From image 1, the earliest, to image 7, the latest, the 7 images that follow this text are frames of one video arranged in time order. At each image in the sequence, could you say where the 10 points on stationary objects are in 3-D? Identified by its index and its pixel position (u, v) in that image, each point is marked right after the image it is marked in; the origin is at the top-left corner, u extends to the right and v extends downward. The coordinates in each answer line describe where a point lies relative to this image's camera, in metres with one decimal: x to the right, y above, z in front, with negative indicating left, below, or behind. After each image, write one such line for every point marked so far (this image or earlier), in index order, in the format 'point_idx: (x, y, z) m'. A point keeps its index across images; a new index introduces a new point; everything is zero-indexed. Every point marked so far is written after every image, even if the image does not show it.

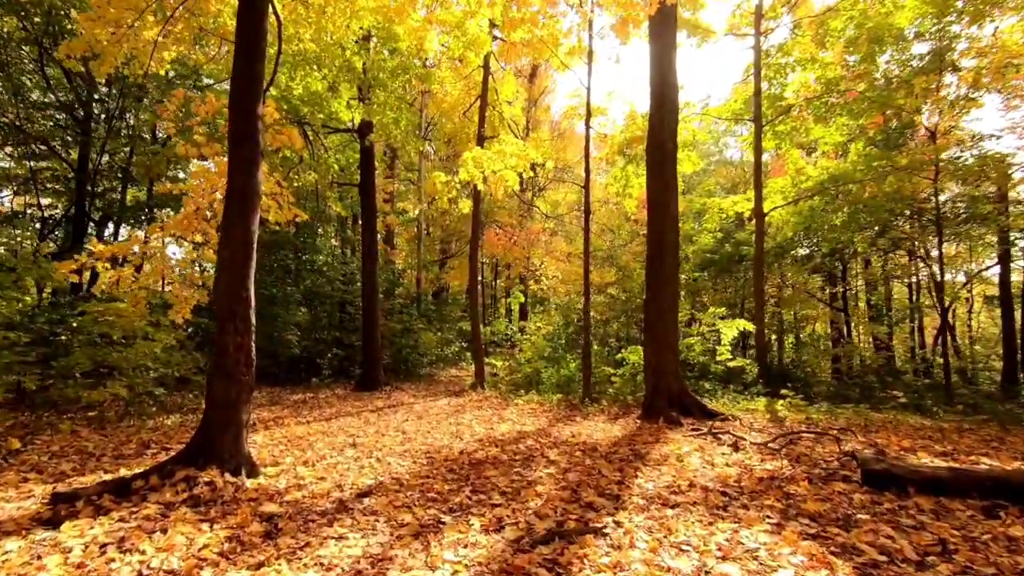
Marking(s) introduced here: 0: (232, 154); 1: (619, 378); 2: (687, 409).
0: (-2.5, +1.2, +4.4) m
1: (+2.3, -2.0, +10.9) m
2: (+2.8, -2.0, +8.1) m
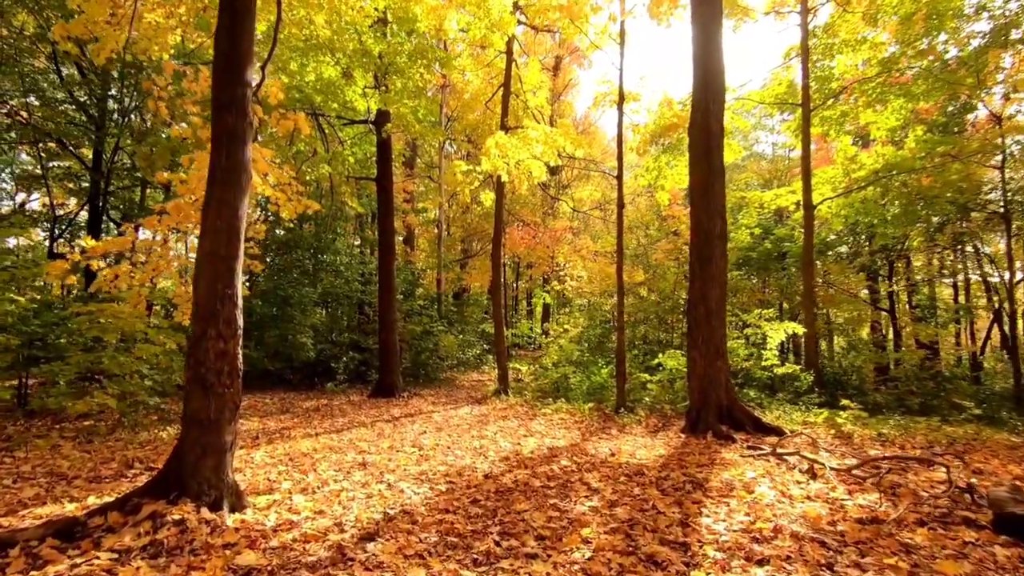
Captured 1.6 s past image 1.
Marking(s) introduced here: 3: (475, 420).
0: (-2.2, +1.2, +3.8) m
1: (+2.9, -2.0, +10.0) m
2: (+3.2, -1.9, +7.2) m
3: (-0.6, -2.2, +8.3) m
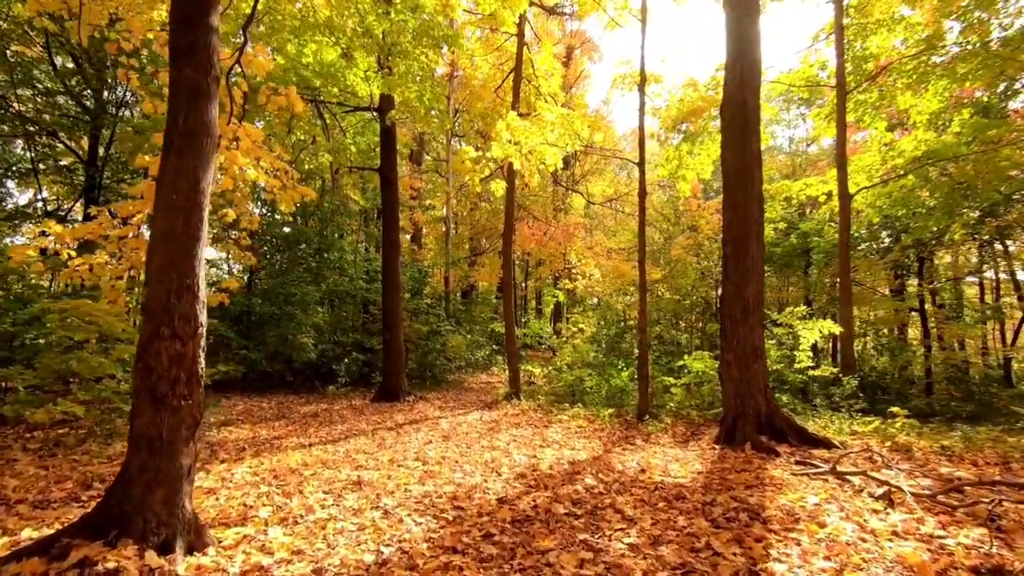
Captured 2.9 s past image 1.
0: (-2.1, +1.3, +3.1) m
1: (+3.1, -1.9, +9.3) m
2: (+3.4, -1.9, +6.4) m
3: (-0.4, -2.1, +7.6) m
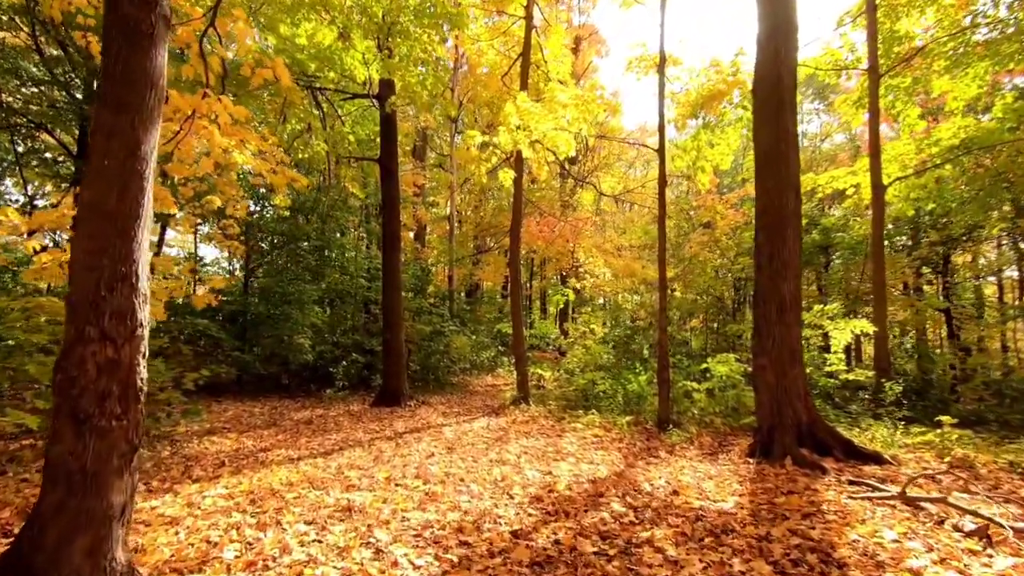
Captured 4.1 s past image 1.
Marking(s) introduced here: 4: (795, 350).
0: (-2.0, +1.4, +2.5) m
1: (+3.3, -1.8, +8.6) m
2: (+3.6, -1.8, +5.8) m
3: (-0.3, -2.1, +7.0) m
4: (+3.4, -0.8, +6.0) m
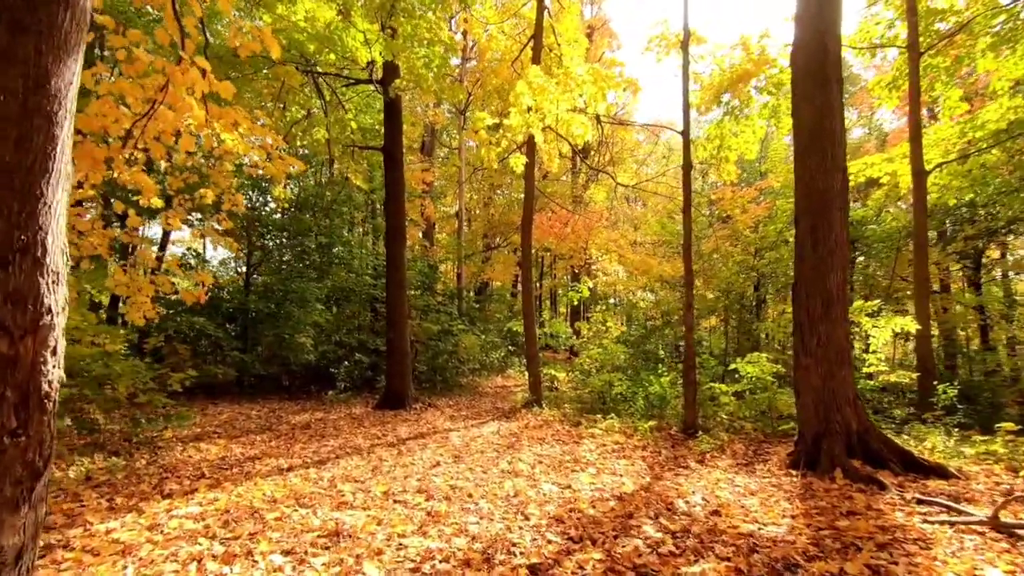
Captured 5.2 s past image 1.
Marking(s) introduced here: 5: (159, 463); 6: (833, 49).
0: (-1.9, +1.4, +1.9) m
1: (+3.5, -1.8, +8.0) m
2: (+3.7, -1.7, +5.1) m
3: (-0.1, -2.0, +6.4) m
4: (+3.5, -0.7, +5.3) m
5: (-3.5, -1.7, +5.0) m
6: (+3.6, +2.7, +5.6) m
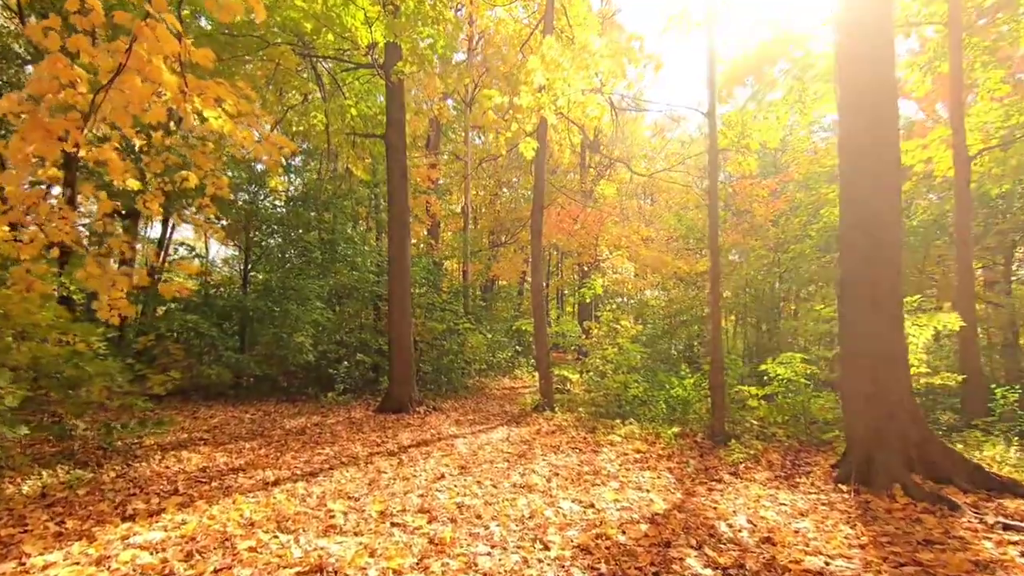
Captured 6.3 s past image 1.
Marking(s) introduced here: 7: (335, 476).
0: (-1.8, +1.5, +1.4) m
1: (+3.6, -1.7, +7.4) m
2: (+3.8, -1.6, +4.5) m
3: (0.0, -1.9, +5.8) m
4: (+3.7, -0.6, +4.7) m
5: (-3.4, -1.7, +4.4) m
6: (+3.7, +2.8, +4.9) m
7: (-1.7, -1.8, +4.7) m
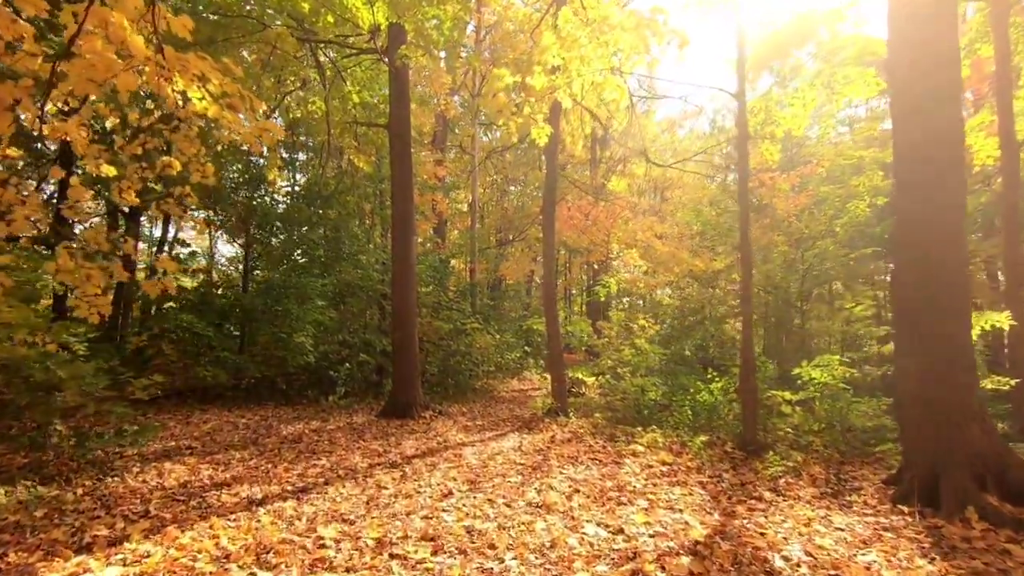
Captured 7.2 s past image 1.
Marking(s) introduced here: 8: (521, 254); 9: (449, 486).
0: (-1.7, +1.6, +0.9) m
1: (+3.8, -1.6, +6.8) m
2: (+4.0, -1.6, +3.9) m
3: (+0.2, -1.9, +5.3) m
4: (+3.8, -0.5, +4.2) m
5: (-3.2, -1.6, +4.0) m
6: (+3.8, +2.8, +4.4) m
7: (-1.5, -1.7, +4.2) m
8: (+0.3, +1.1, +15.9) m
9: (-0.6, -1.8, +4.5) m
